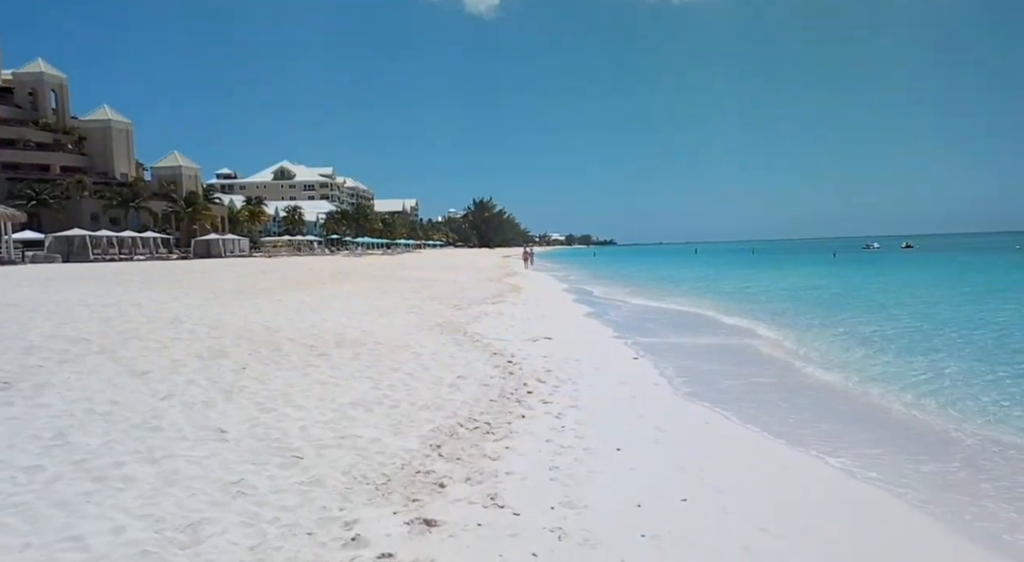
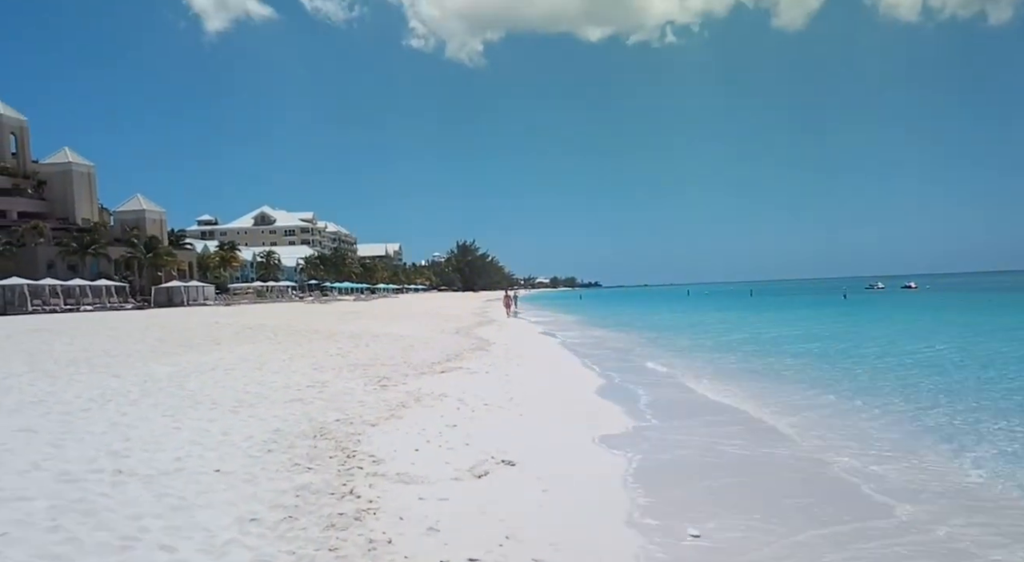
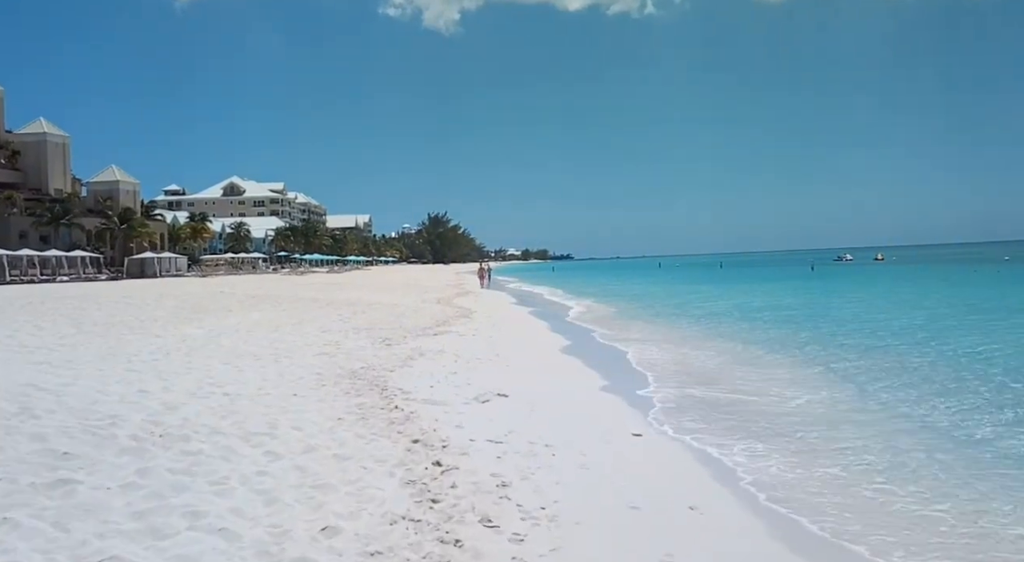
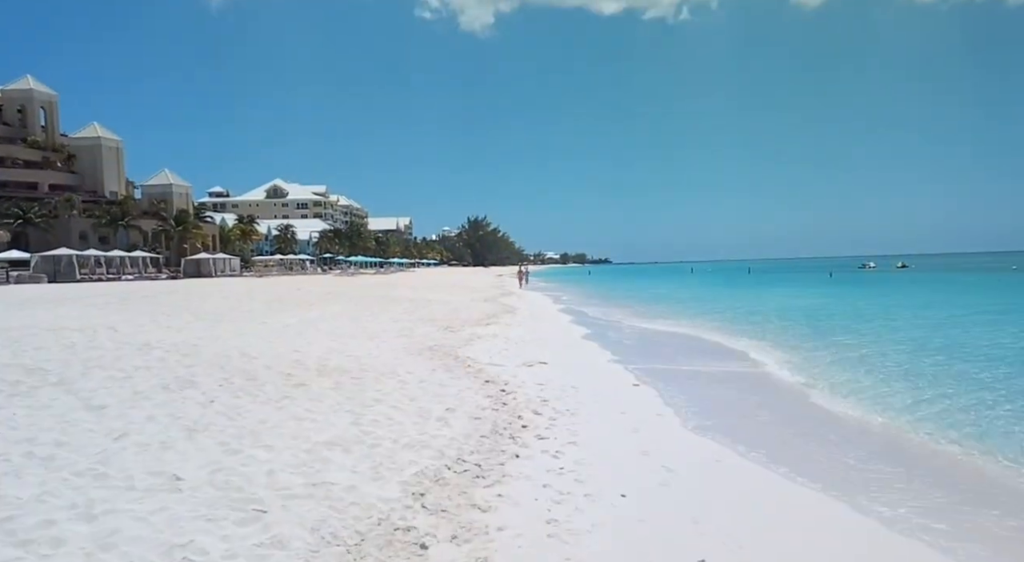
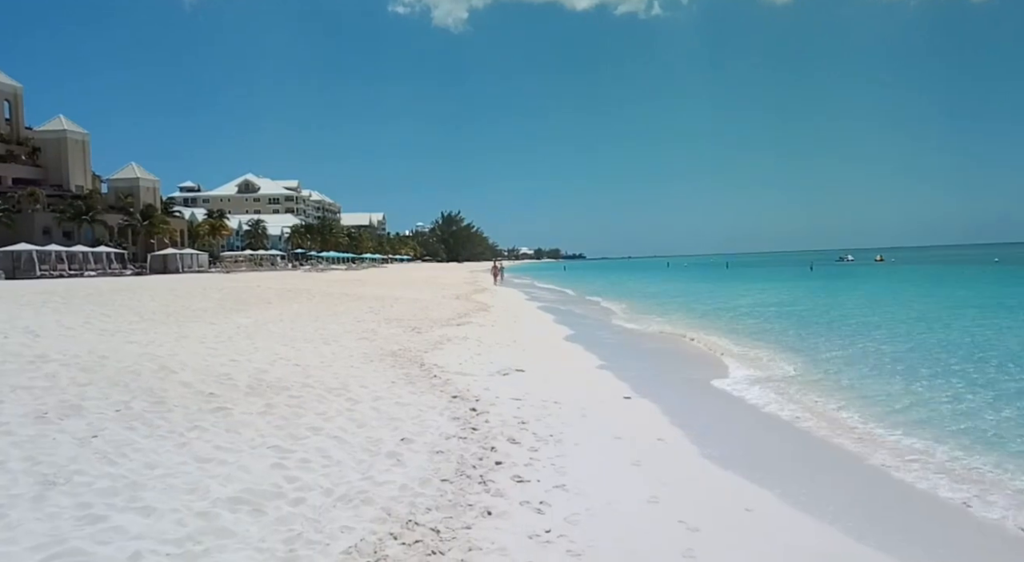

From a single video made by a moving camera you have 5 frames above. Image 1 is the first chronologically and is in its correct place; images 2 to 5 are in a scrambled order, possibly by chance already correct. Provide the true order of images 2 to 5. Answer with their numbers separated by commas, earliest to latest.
4, 5, 3, 2
